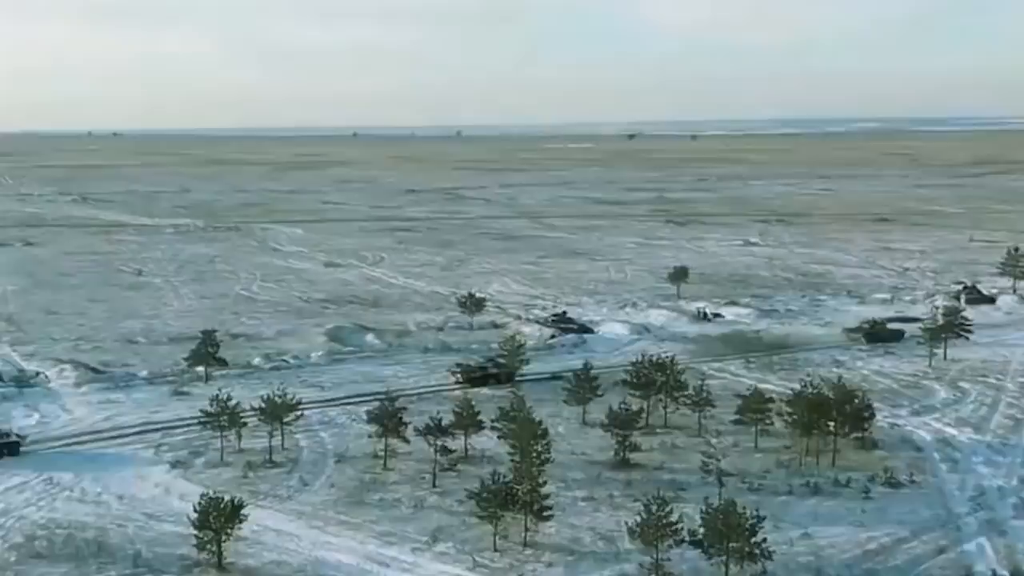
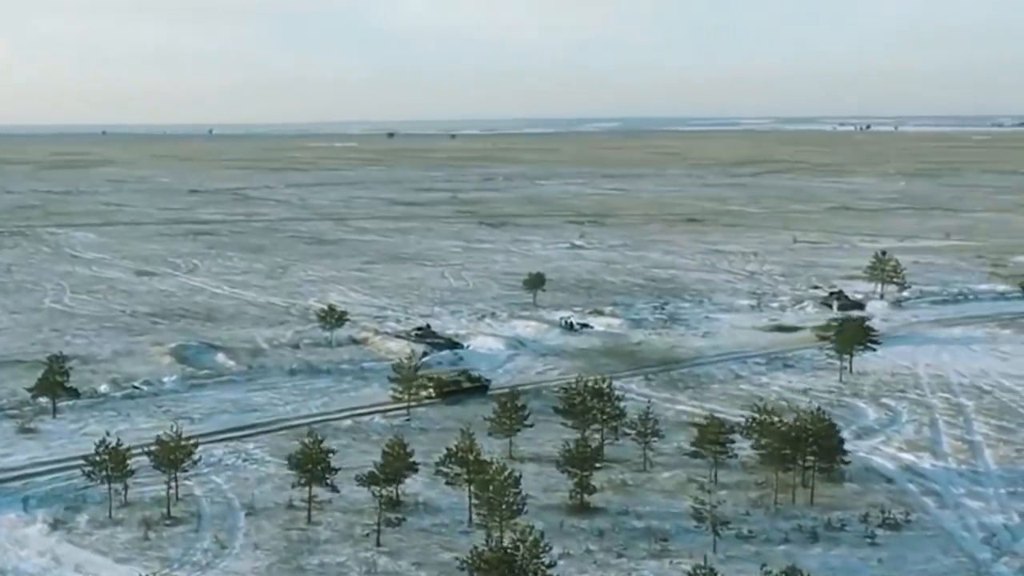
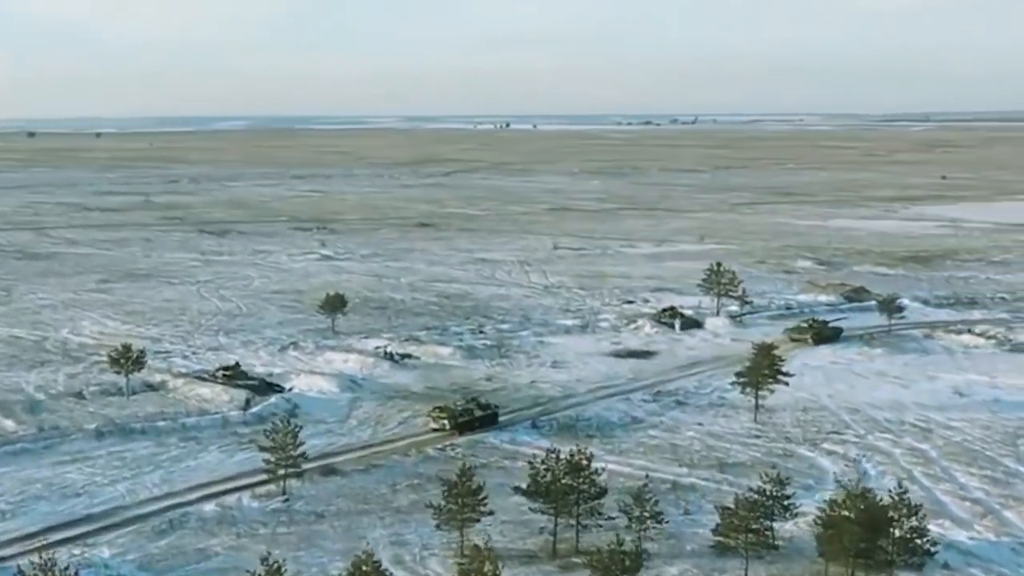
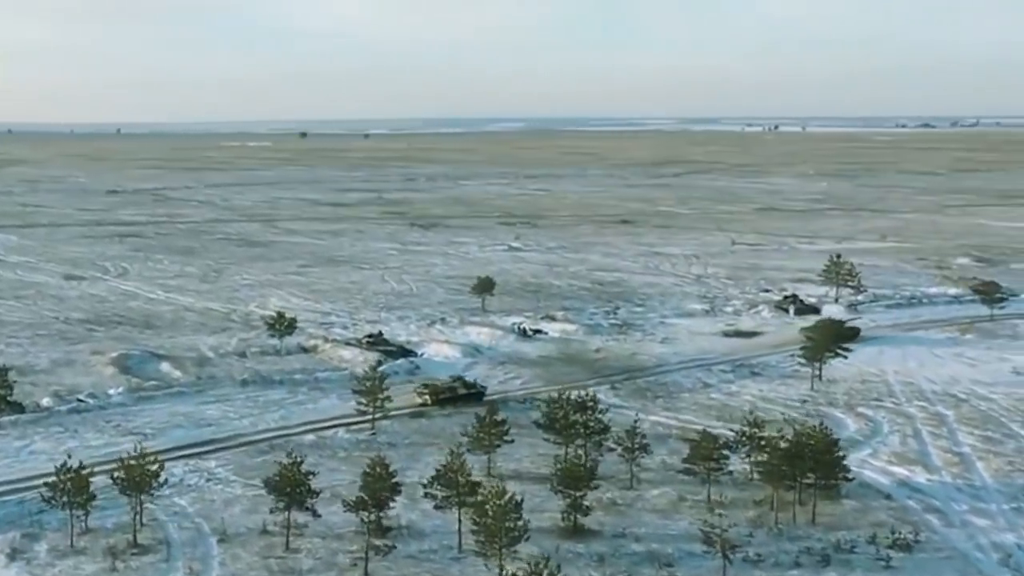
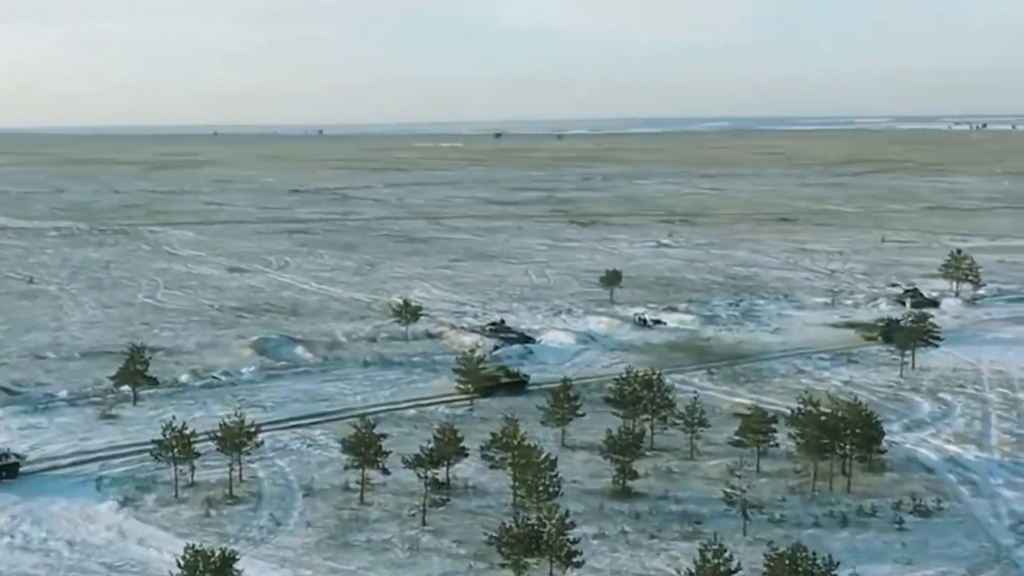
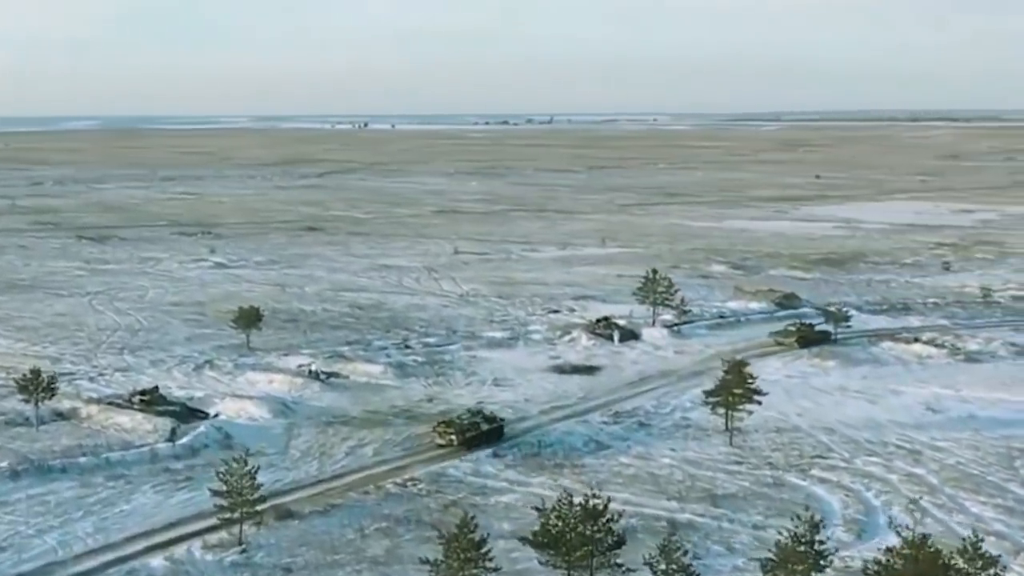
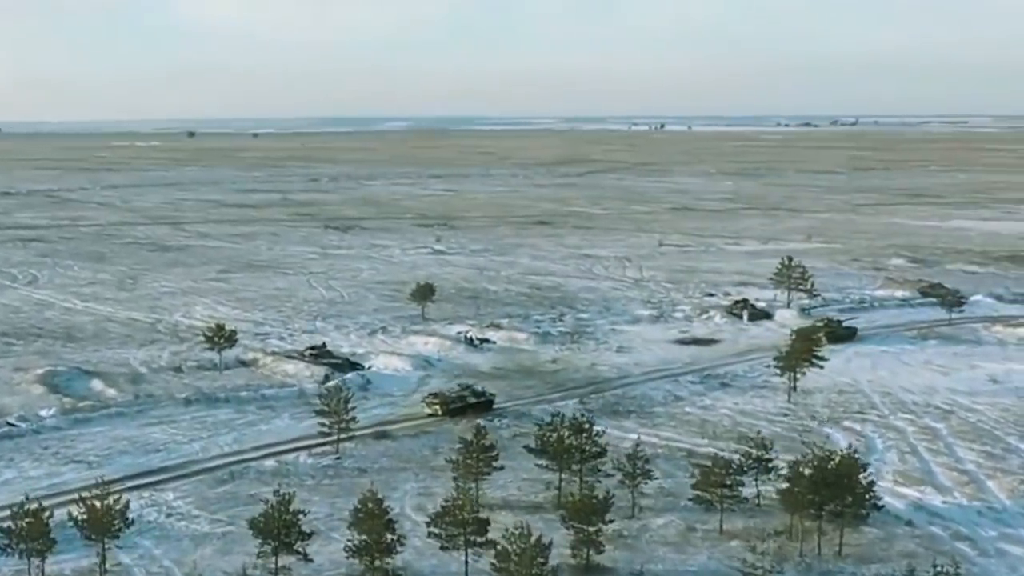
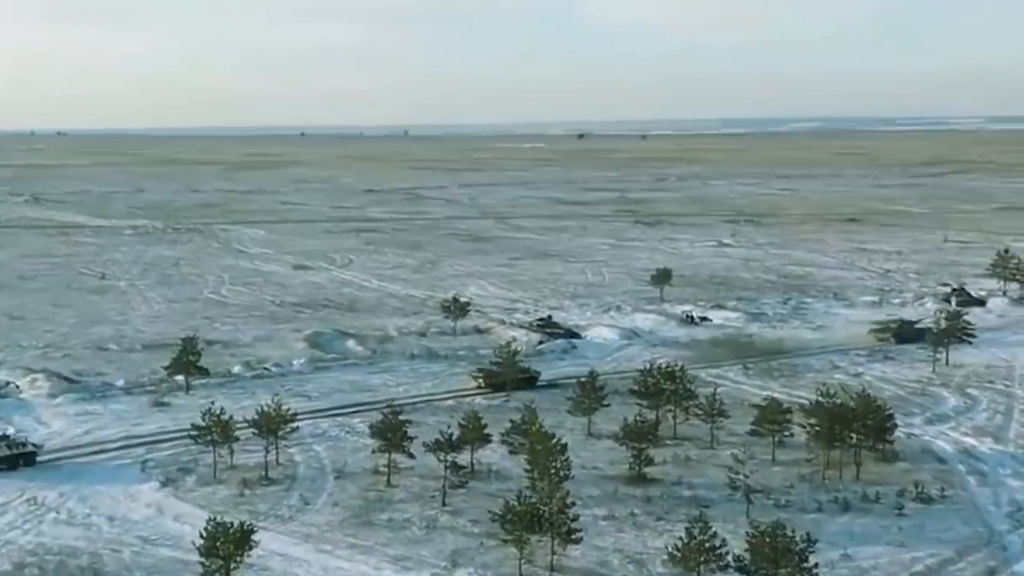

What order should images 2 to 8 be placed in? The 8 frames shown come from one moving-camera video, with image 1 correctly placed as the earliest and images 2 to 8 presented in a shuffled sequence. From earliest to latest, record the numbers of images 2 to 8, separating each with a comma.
8, 5, 2, 4, 7, 3, 6
